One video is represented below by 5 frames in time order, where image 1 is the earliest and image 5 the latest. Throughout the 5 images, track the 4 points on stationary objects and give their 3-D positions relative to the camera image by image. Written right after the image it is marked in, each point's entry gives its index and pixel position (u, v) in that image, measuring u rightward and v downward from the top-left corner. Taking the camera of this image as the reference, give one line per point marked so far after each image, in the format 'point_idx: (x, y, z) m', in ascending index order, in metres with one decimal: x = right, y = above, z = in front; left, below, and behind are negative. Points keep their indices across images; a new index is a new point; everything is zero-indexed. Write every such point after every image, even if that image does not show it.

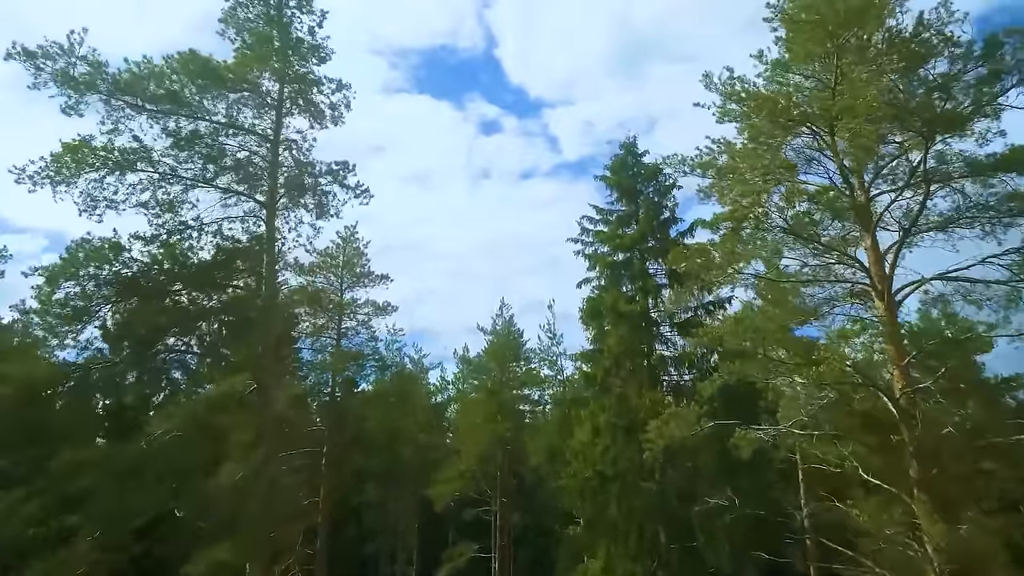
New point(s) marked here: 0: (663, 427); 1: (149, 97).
0: (+3.1, -2.8, +16.8) m
1: (-6.4, +3.4, +14.6) m
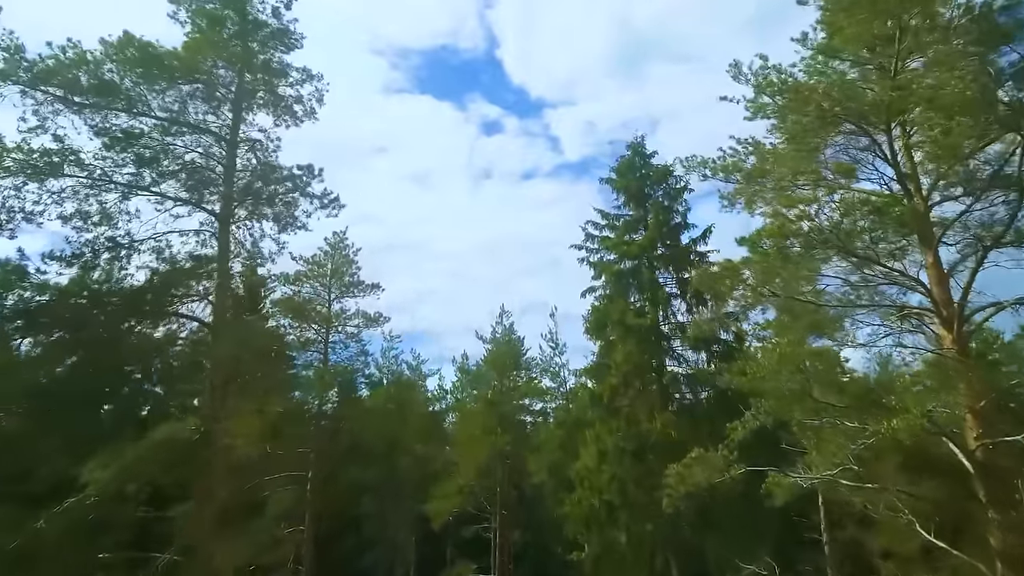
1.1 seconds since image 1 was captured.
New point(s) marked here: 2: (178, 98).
0: (+3.0, -3.2, +14.5) m
1: (-6.5, +3.0, +12.3) m
2: (-5.4, +3.1, +13.3) m
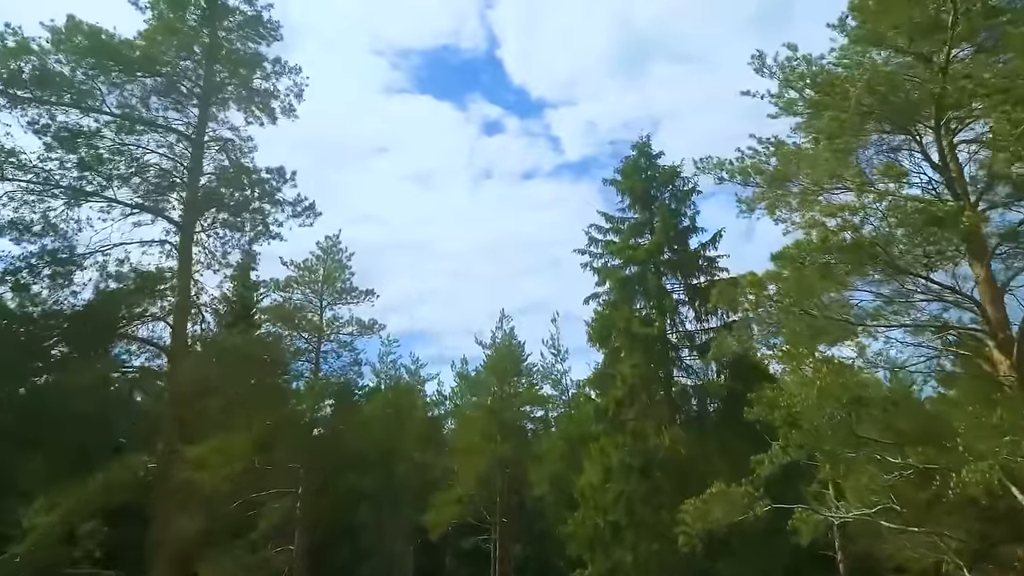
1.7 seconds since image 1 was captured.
0: (+3.0, -3.5, +13.1) m
1: (-6.5, +2.7, +10.8) m
2: (-5.4, +2.8, +11.8) m
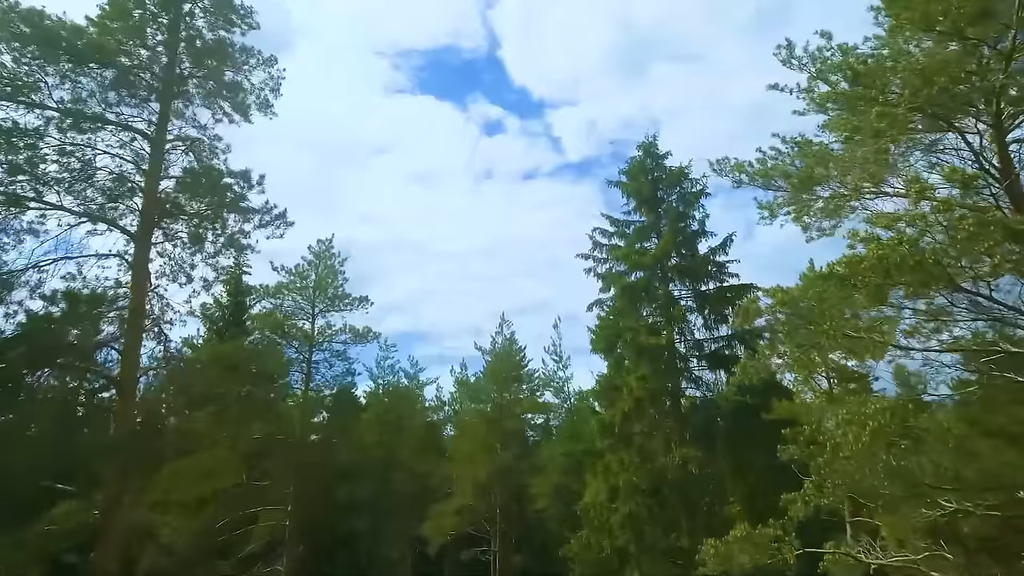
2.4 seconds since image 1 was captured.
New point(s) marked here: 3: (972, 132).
0: (+3.0, -3.7, +11.7) m
1: (-6.5, +2.5, +9.5) m
2: (-5.4, +2.6, +10.5) m
3: (+6.0, +2.0, +10.7) m
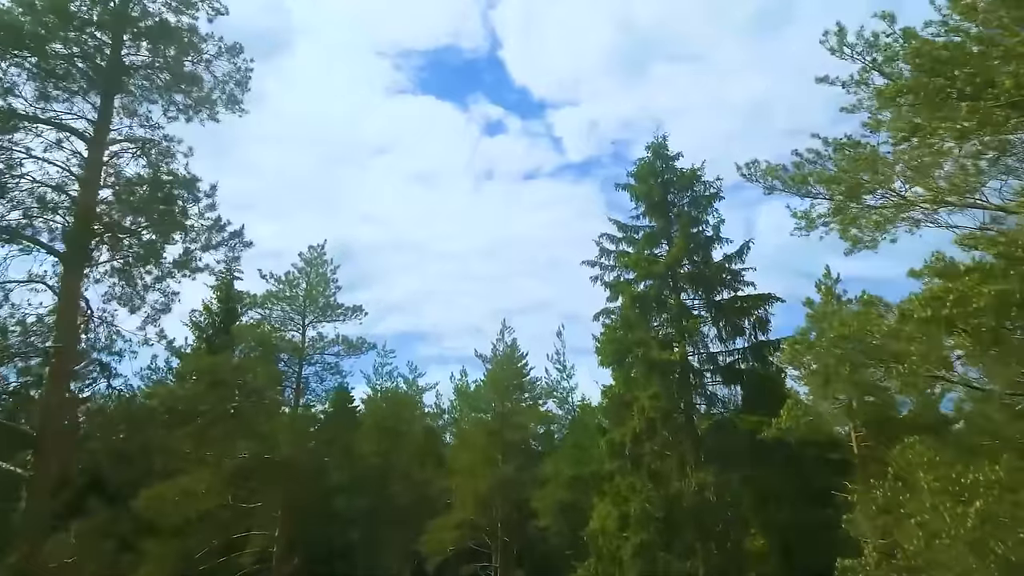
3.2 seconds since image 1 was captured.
0: (+3.1, -4.1, +10.0) m
1: (-6.5, +2.2, +7.8) m
2: (-5.3, +2.3, +8.8) m
3: (+6.0, +1.7, +9.0) m
